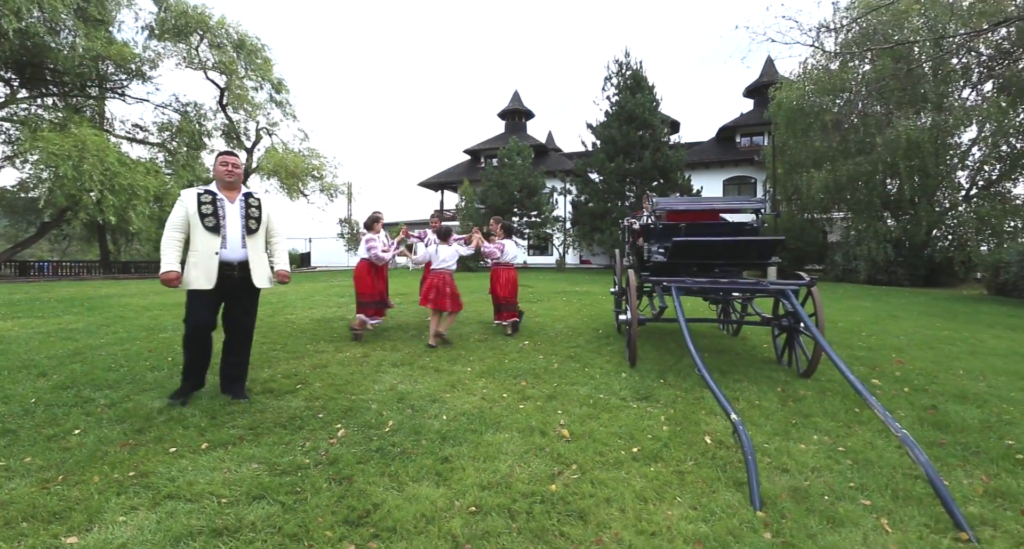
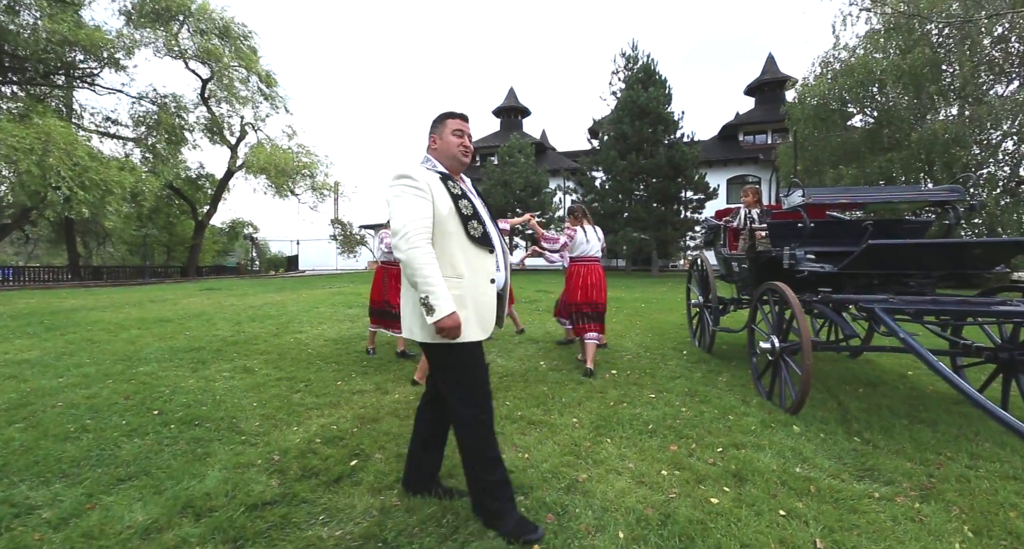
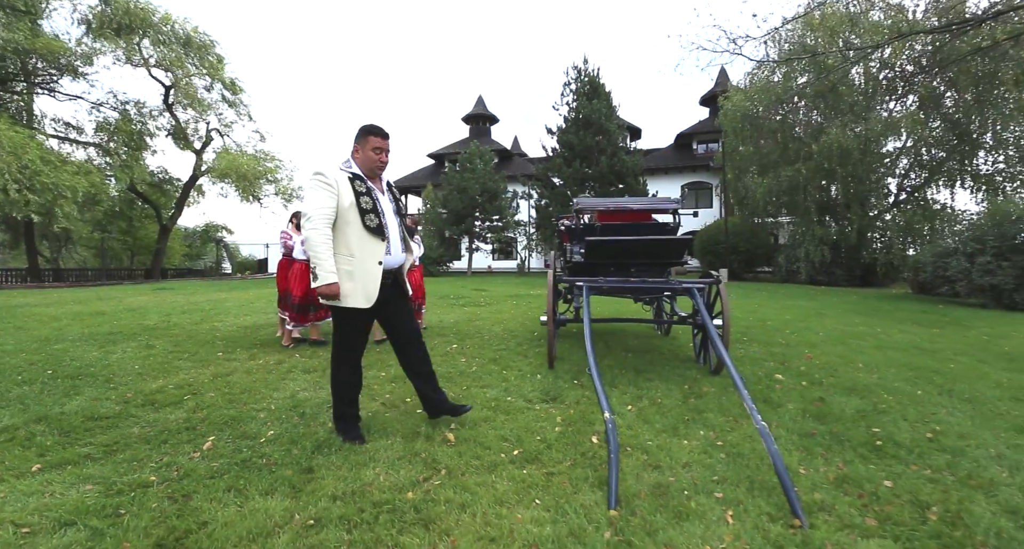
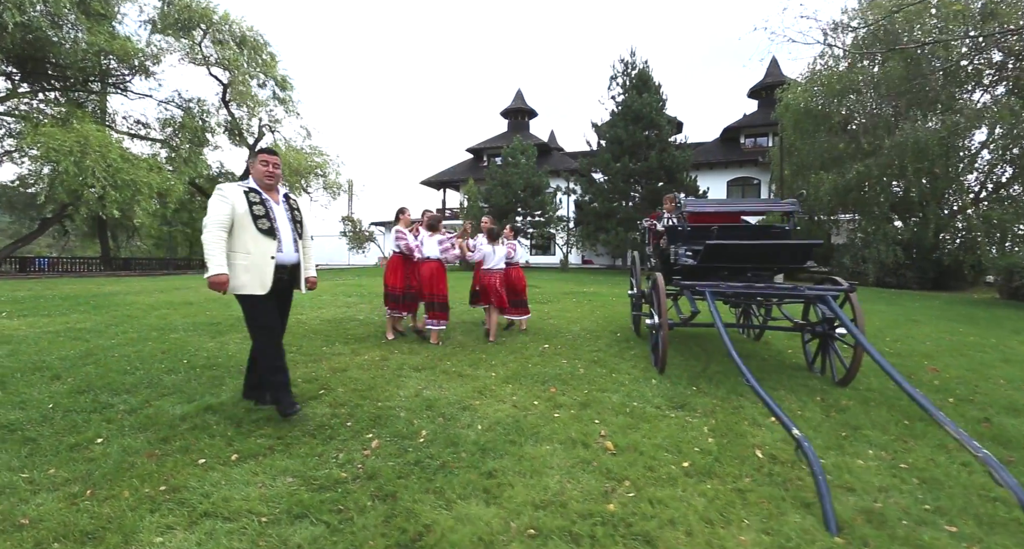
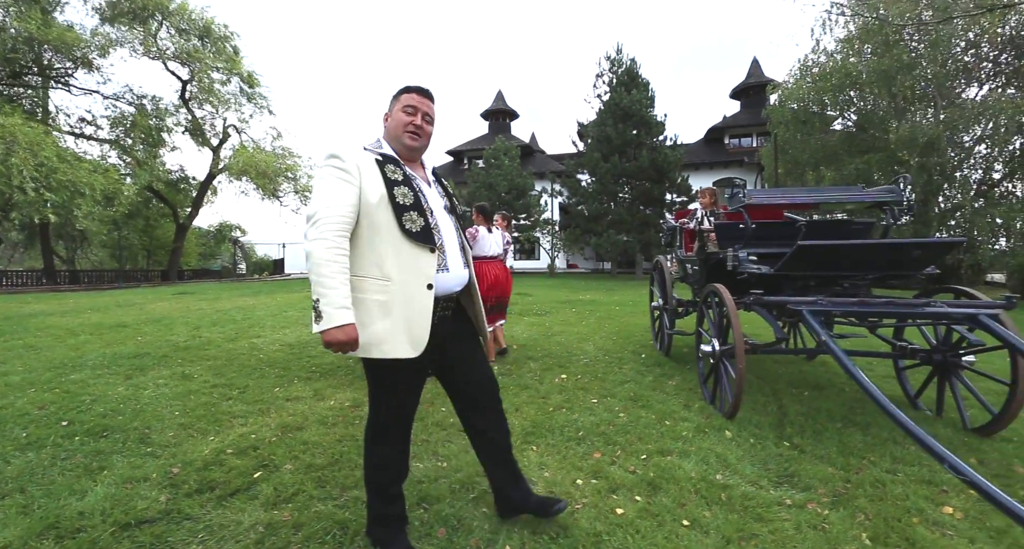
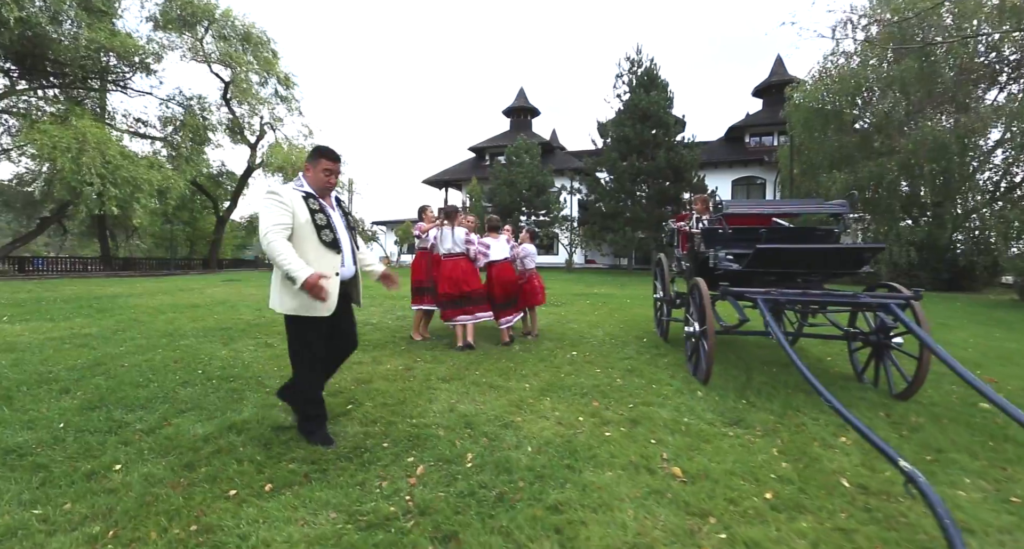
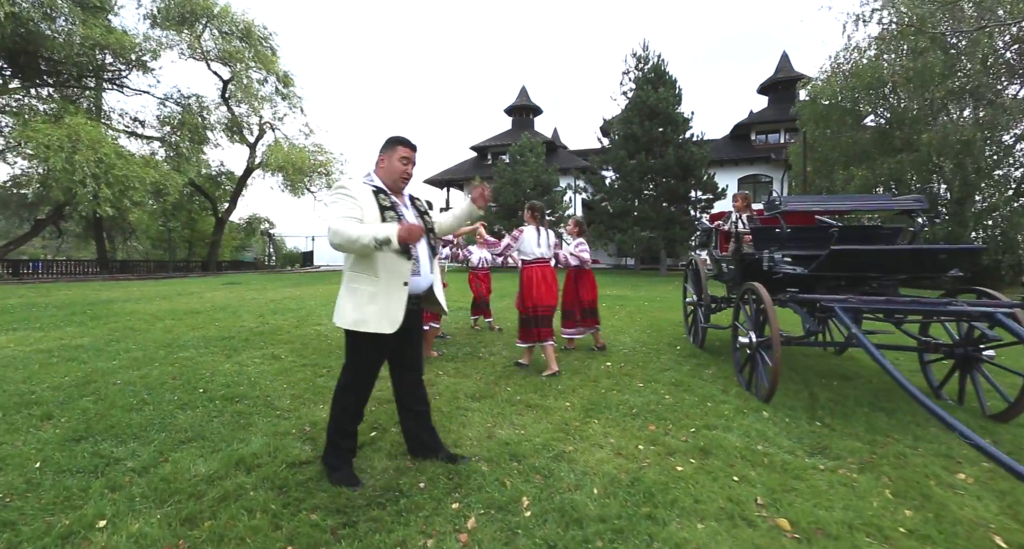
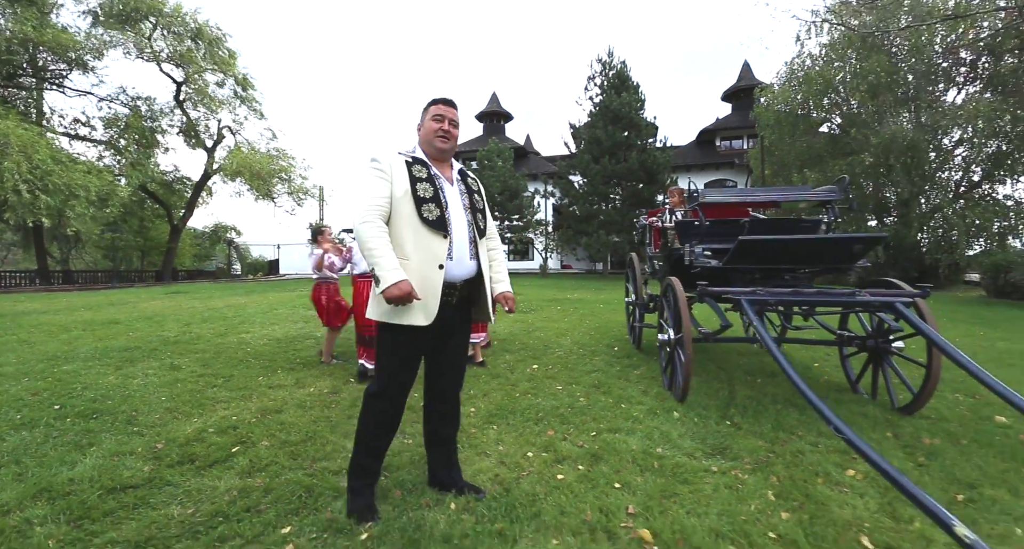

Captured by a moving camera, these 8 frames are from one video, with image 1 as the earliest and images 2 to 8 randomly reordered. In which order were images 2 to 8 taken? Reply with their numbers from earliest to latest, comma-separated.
4, 6, 7, 2, 5, 8, 3
